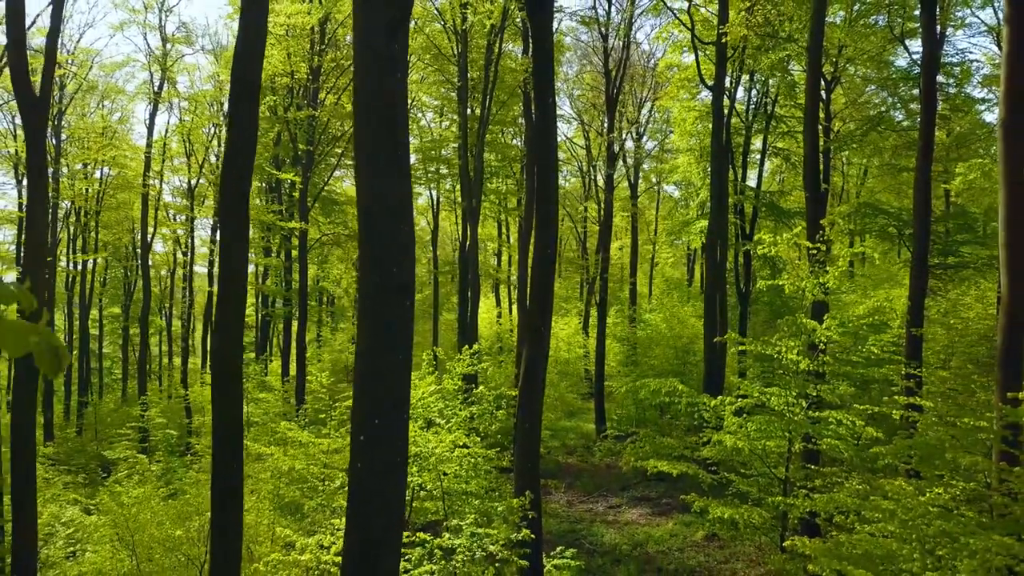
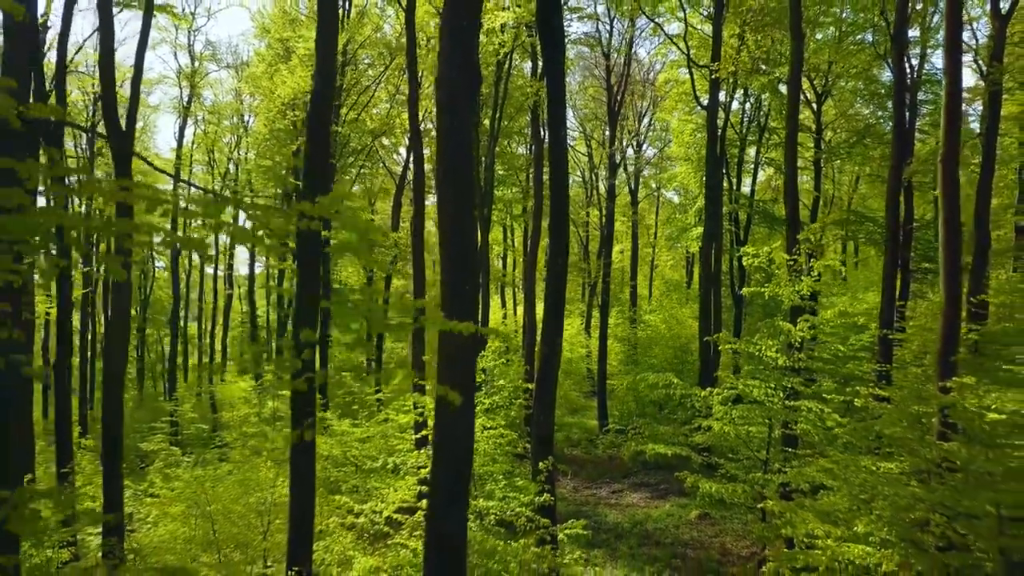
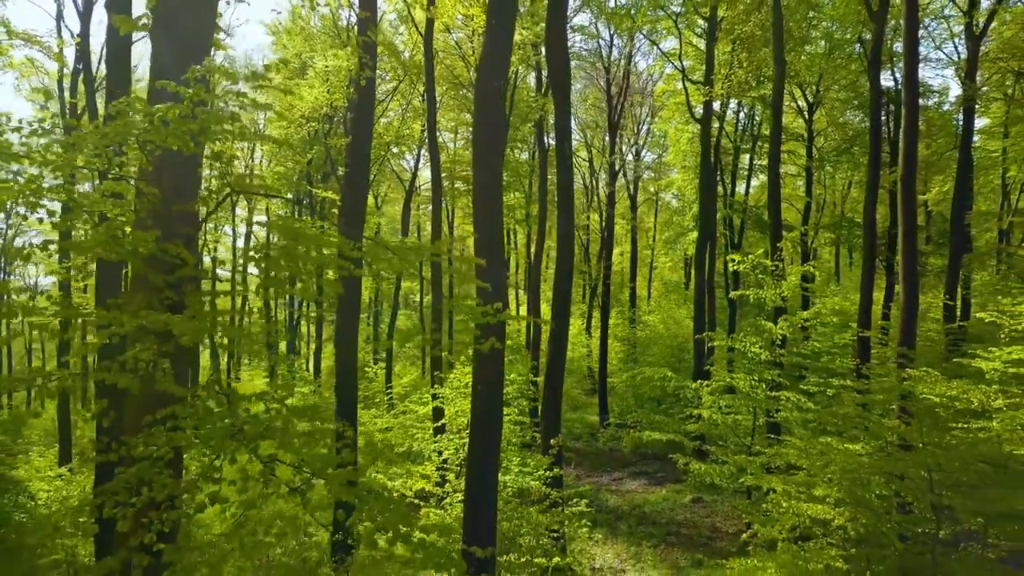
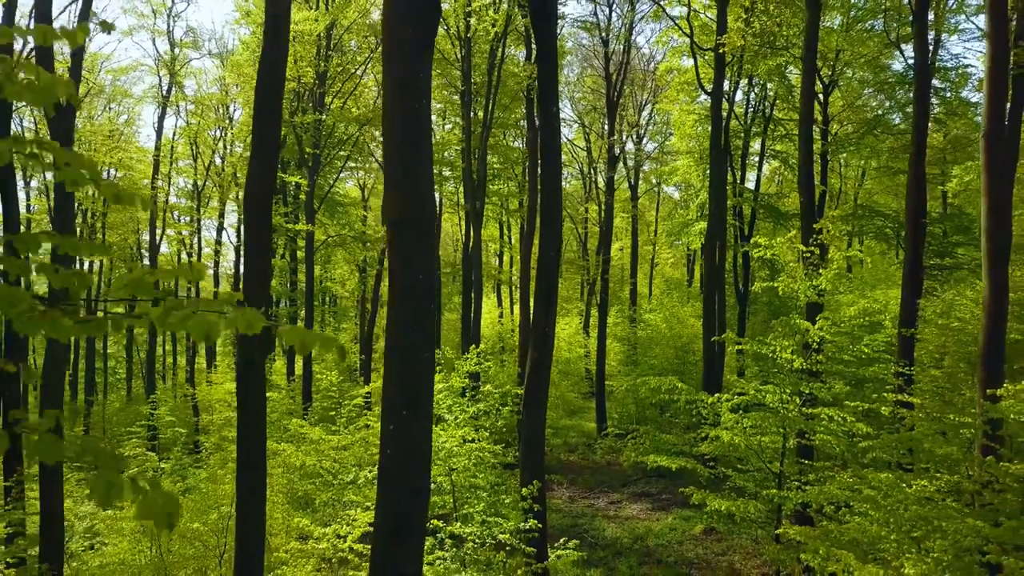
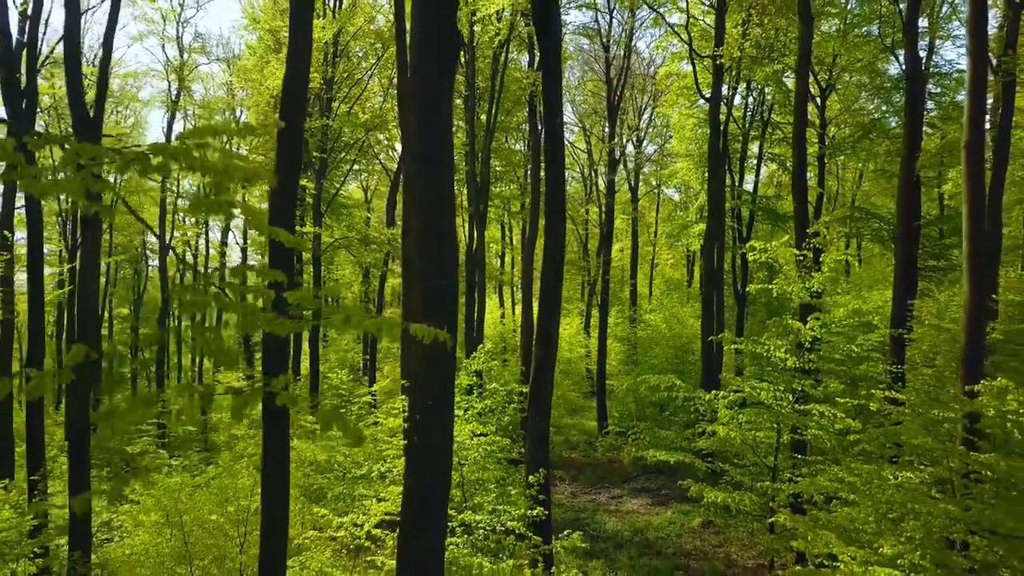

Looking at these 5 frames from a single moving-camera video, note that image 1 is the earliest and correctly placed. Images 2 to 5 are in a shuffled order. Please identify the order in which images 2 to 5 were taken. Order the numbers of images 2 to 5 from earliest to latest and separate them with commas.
4, 5, 2, 3
